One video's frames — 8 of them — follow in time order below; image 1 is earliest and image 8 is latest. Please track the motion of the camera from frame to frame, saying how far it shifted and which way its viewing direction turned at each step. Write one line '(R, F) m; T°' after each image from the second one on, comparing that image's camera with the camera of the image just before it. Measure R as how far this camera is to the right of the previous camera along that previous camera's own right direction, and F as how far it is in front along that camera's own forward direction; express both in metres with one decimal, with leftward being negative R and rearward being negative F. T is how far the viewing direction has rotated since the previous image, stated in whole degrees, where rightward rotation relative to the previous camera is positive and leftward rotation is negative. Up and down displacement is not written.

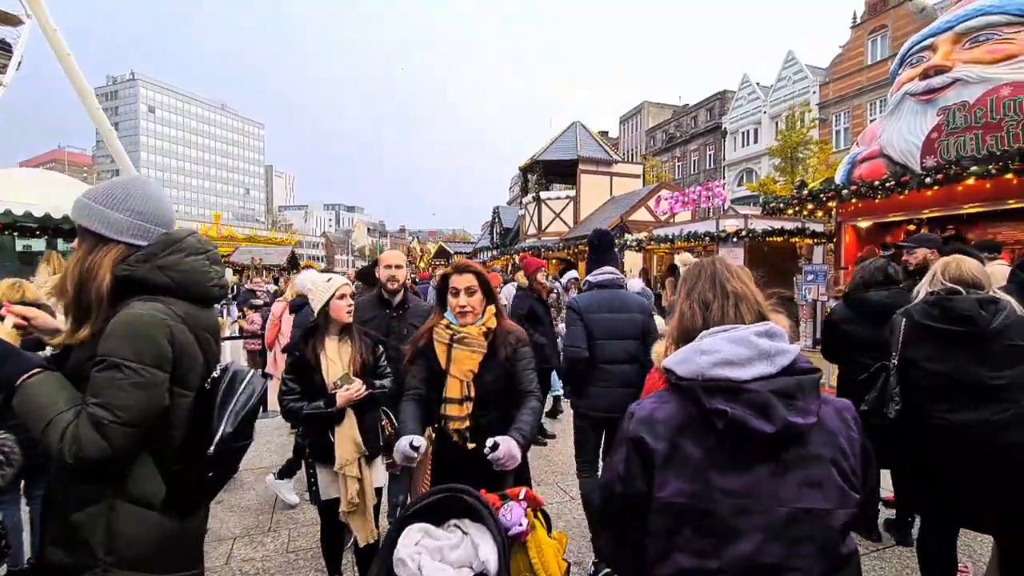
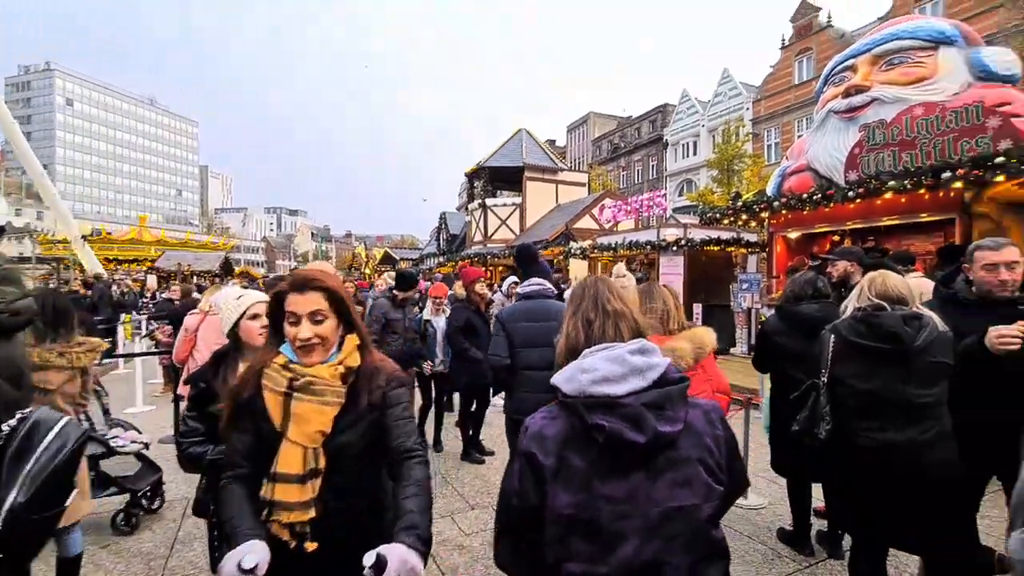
(+0.2, +0.3) m; +6°
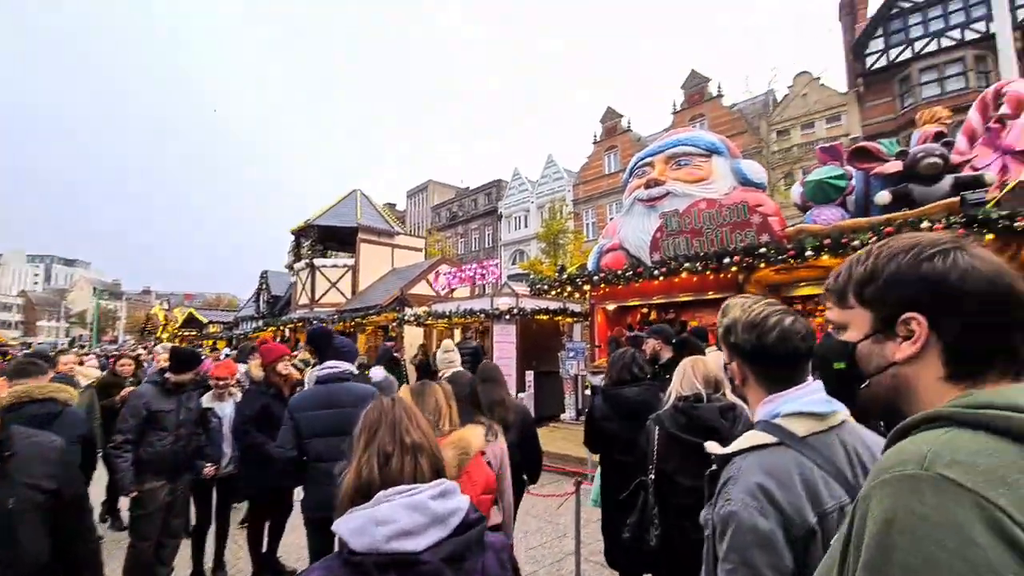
(+0.2, +0.4) m; +18°
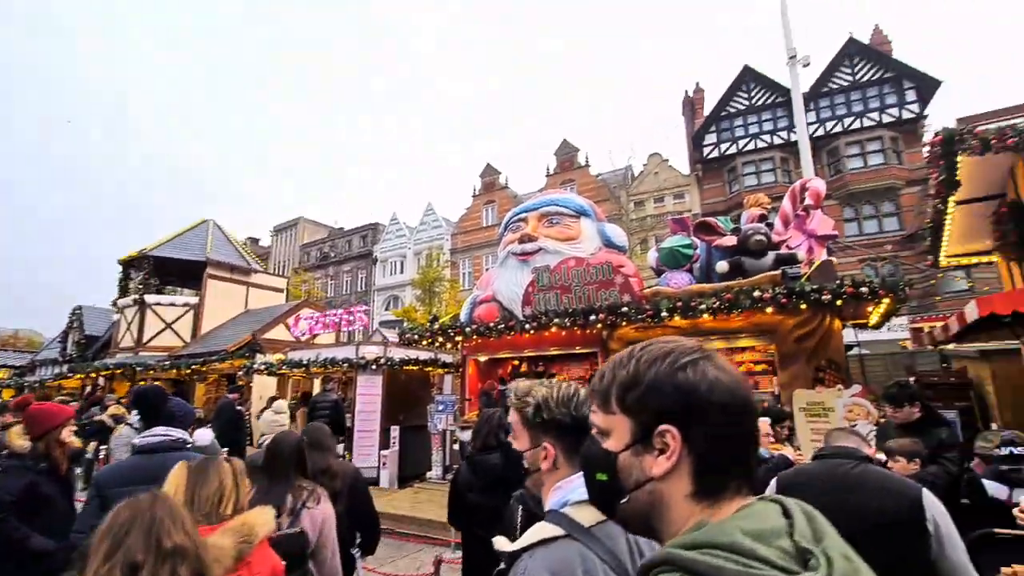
(+0.1, +0.3) m; +14°
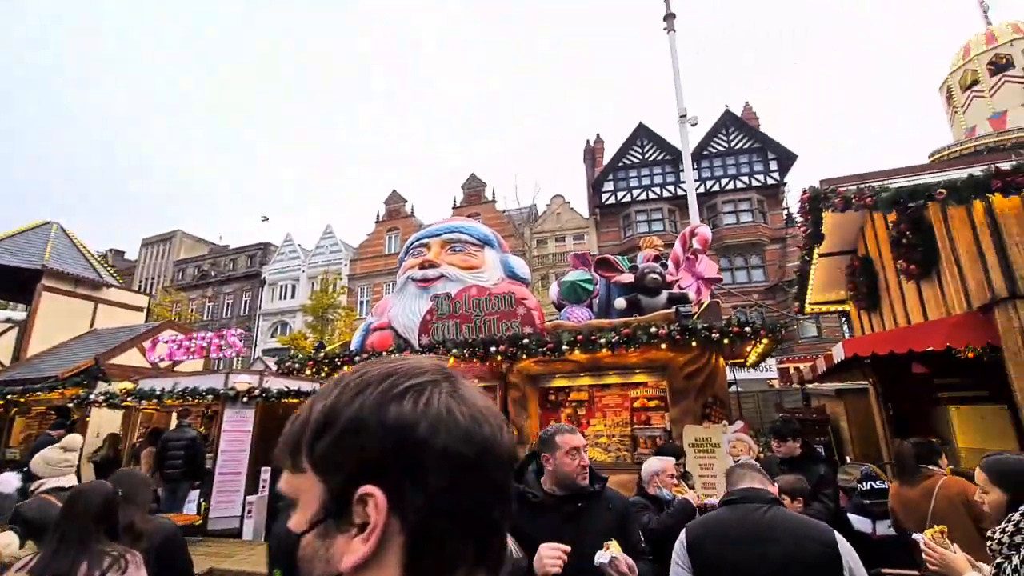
(+0.1, +0.4) m; +11°
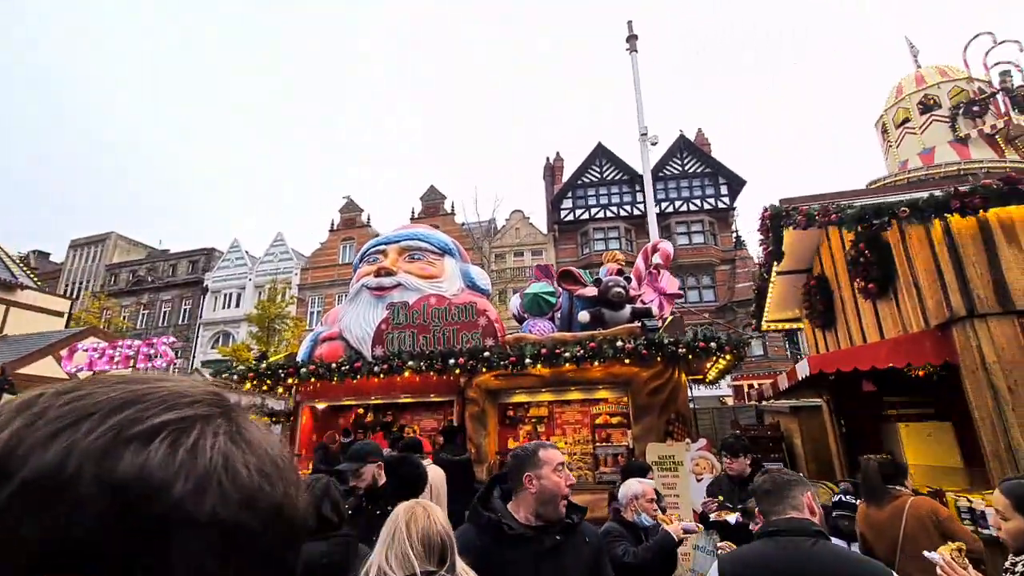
(-0.1, +0.4) m; +5°
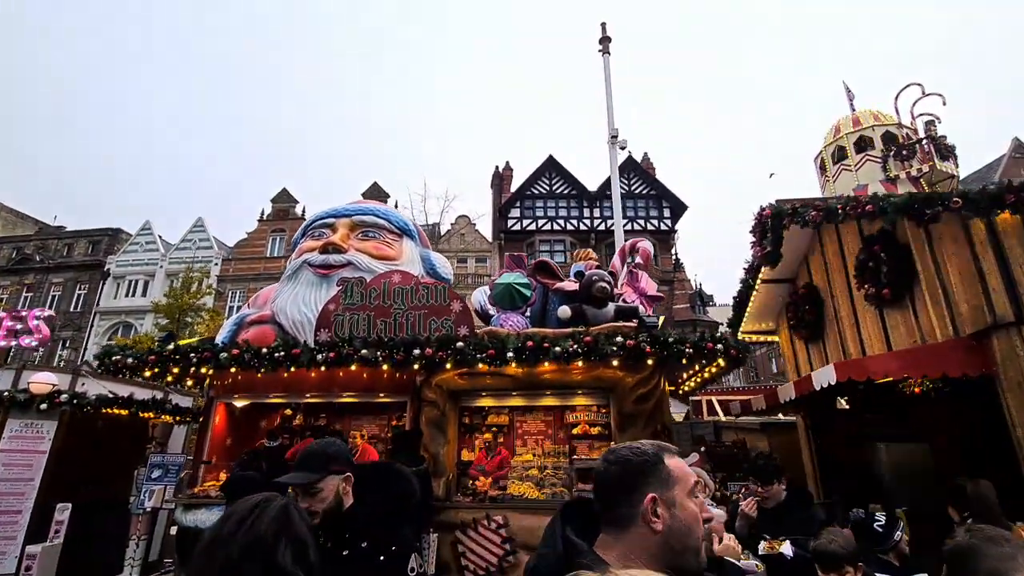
(-0.6, +1.2) m; +7°
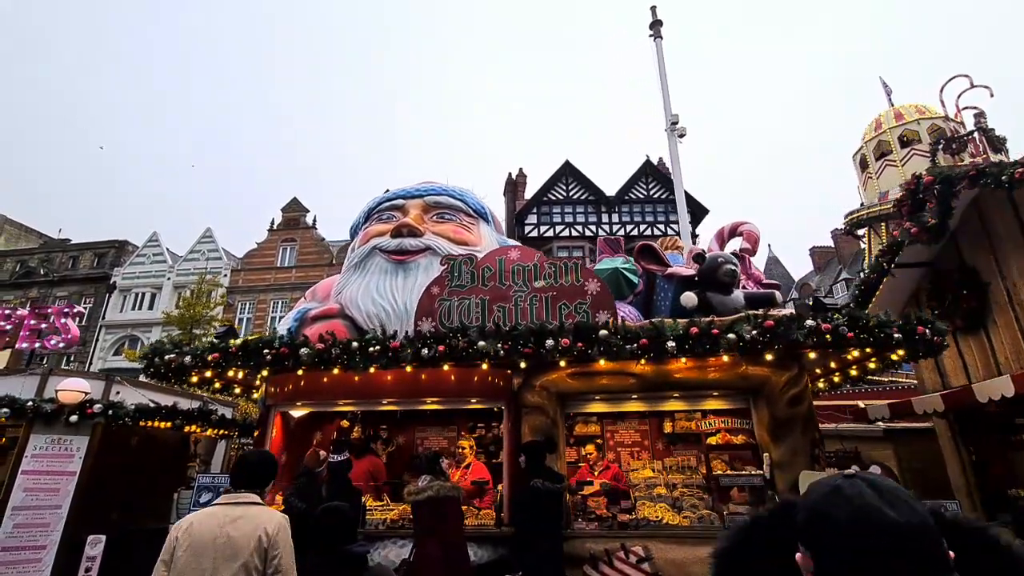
(-1.5, +1.2) m; 0°
